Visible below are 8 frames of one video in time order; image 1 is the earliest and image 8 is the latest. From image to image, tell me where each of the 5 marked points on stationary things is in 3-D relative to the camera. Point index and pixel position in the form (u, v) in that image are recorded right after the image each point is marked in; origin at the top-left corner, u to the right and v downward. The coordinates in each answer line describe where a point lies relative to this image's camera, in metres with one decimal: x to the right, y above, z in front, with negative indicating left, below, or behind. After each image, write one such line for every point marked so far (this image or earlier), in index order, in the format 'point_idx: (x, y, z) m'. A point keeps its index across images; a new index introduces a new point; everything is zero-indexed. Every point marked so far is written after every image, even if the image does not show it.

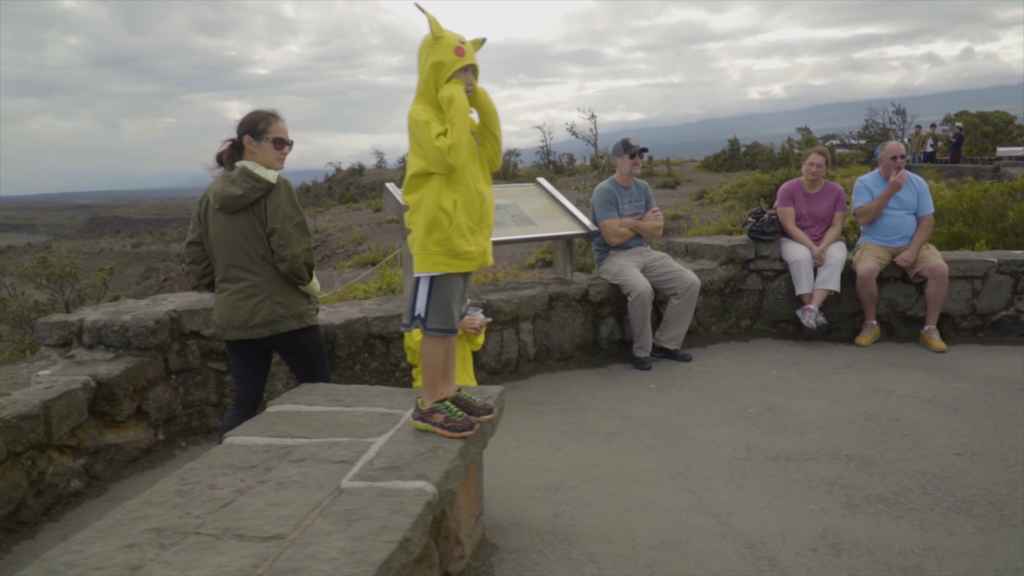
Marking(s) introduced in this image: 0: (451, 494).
0: (-0.2, -0.5, +2.3) m
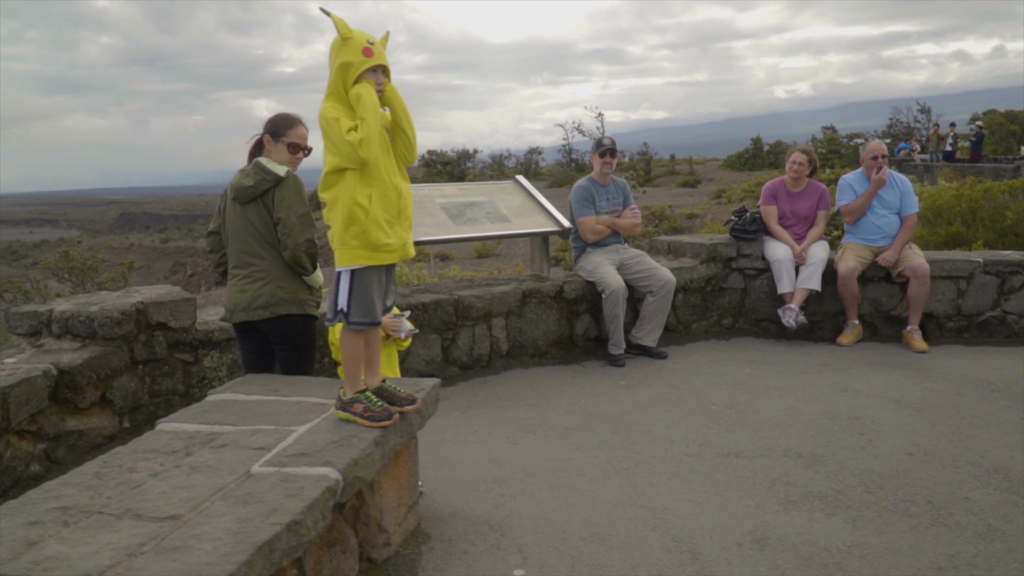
0: (-0.4, -0.5, +2.3) m
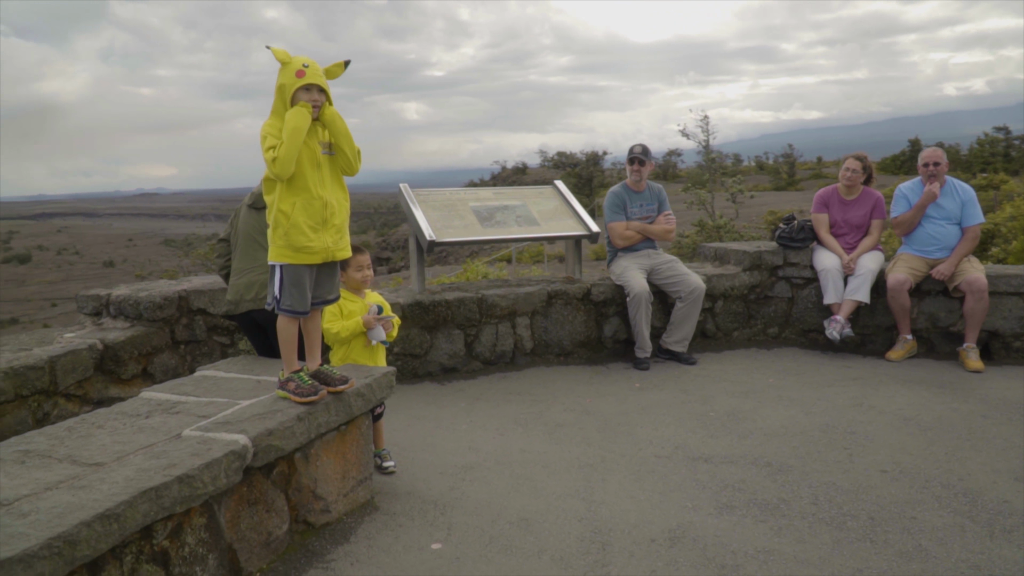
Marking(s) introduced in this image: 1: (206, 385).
0: (-0.8, -0.5, +2.7) m
1: (-1.2, -0.4, +3.1) m
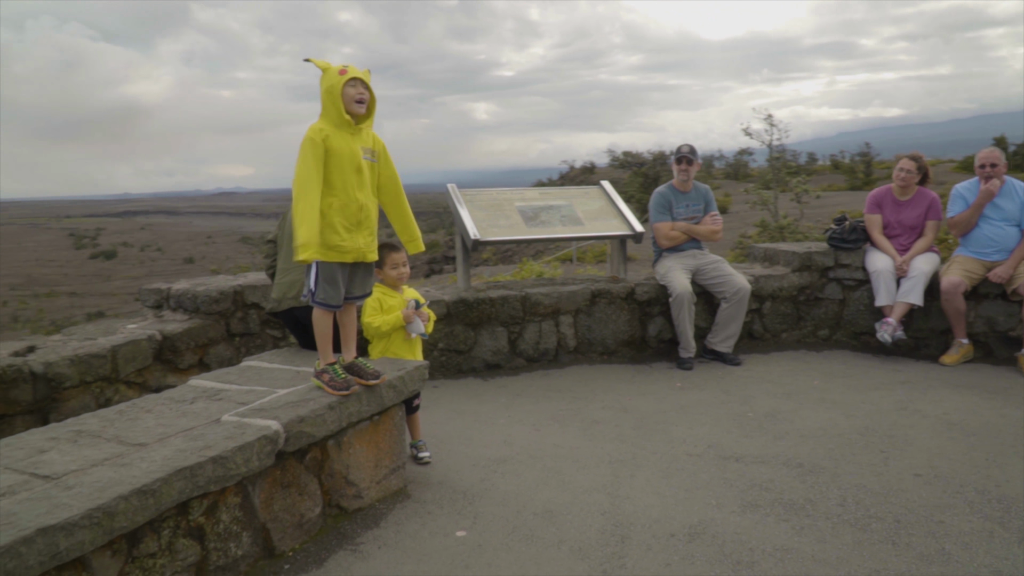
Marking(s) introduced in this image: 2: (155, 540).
0: (-0.7, -0.5, +2.8) m
1: (-1.1, -0.3, +3.3) m
2: (-1.0, -0.7, +2.4) m
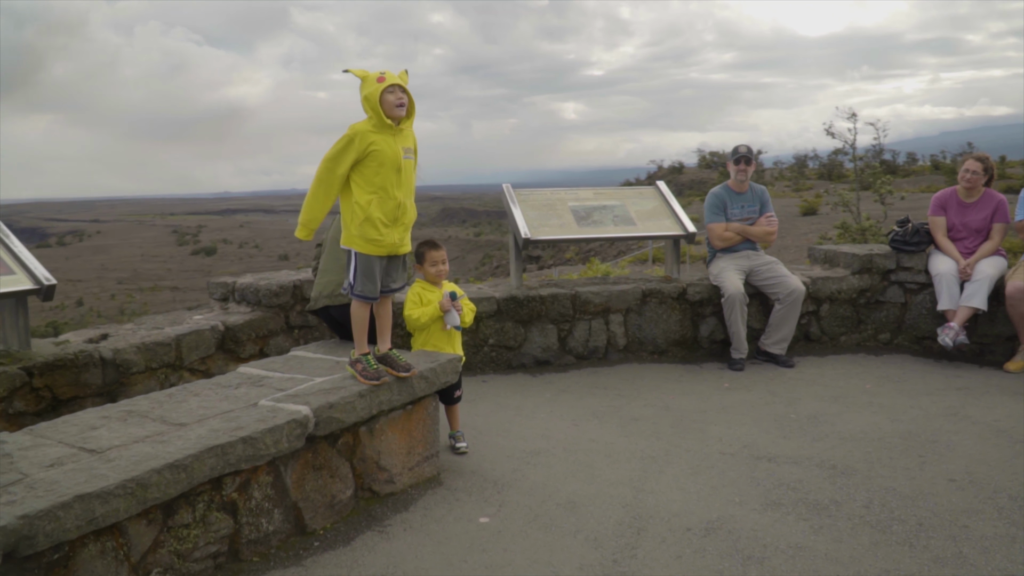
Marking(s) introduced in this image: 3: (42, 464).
0: (-0.6, -0.5, +3.0) m
1: (-0.9, -0.3, +3.6) m
2: (-1.0, -0.7, +2.6) m
3: (-1.4, -0.5, +2.5) m
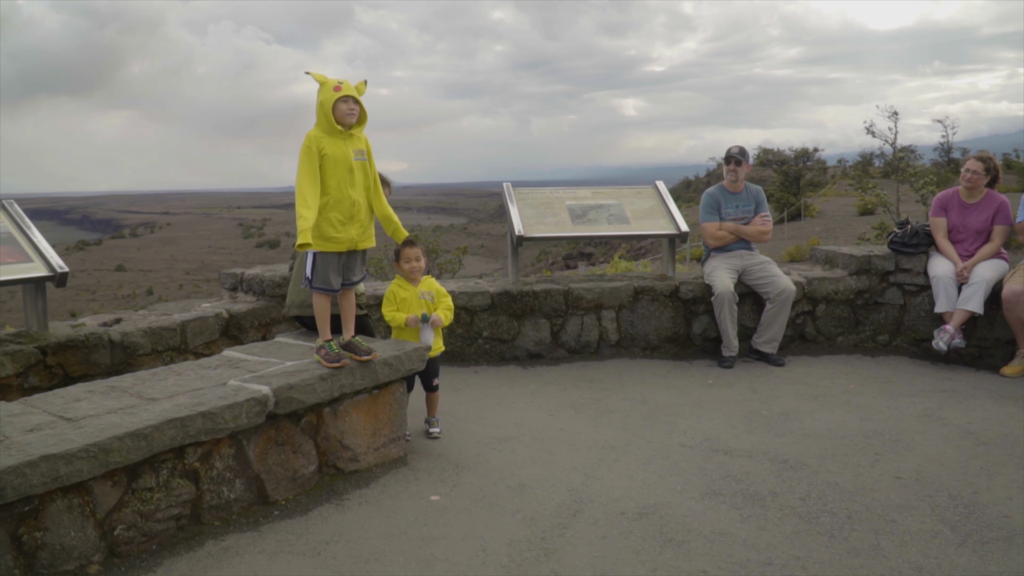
0: (-0.8, -0.4, +3.3) m
1: (-1.1, -0.3, +3.8) m
2: (-1.2, -0.7, +2.9) m
3: (-1.6, -0.5, +2.8) m
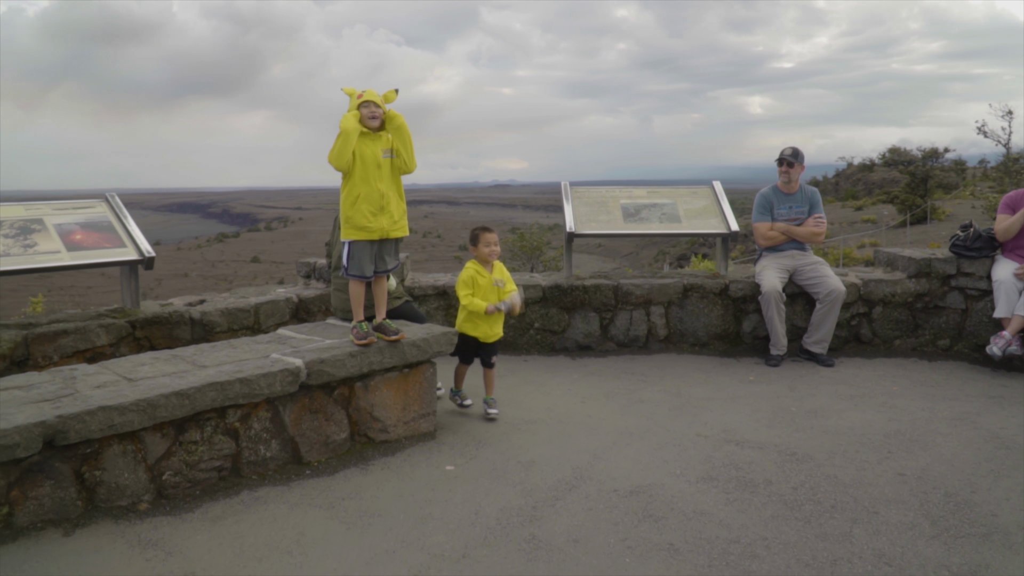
0: (-0.8, -0.4, +3.7) m
1: (-1.0, -0.2, +4.3) m
2: (-1.3, -0.6, +3.4) m
3: (-1.7, -0.4, +3.3) m
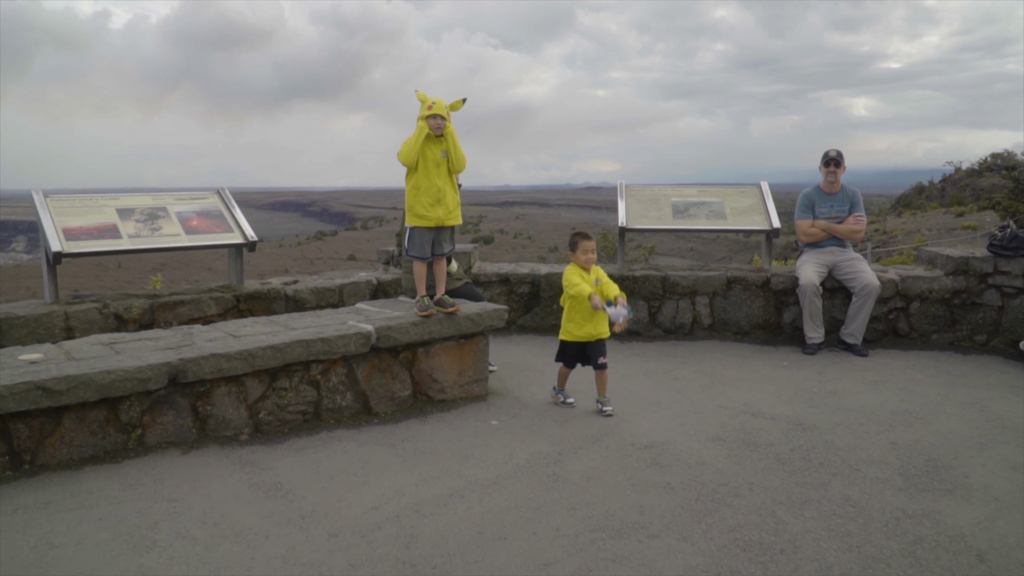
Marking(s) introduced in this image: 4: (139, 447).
0: (-0.6, -0.3, +4.4) m
1: (-0.7, -0.1, +5.0) m
2: (-1.1, -0.5, +4.1) m
3: (-1.5, -0.2, +4.1) m
4: (-1.7, -0.7, +3.7) m
